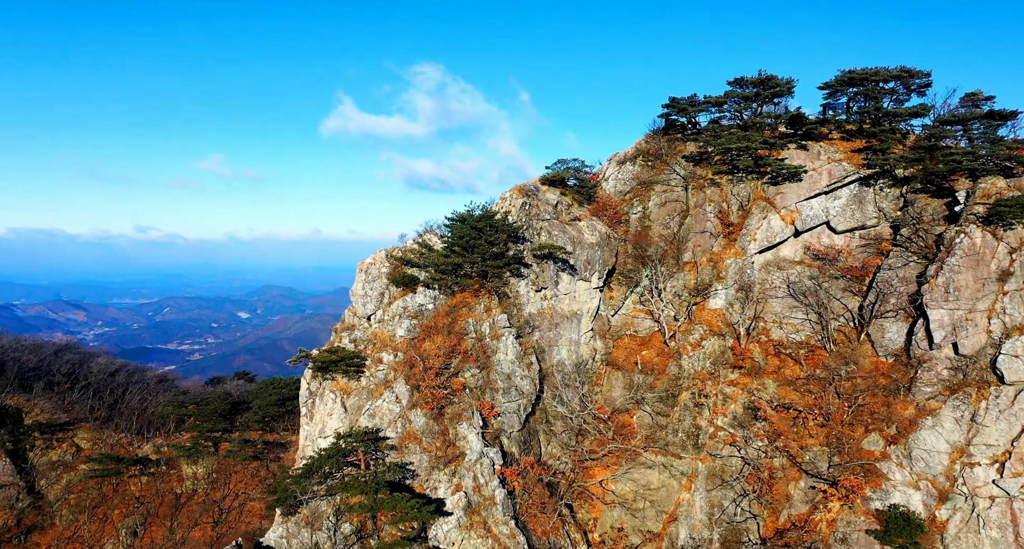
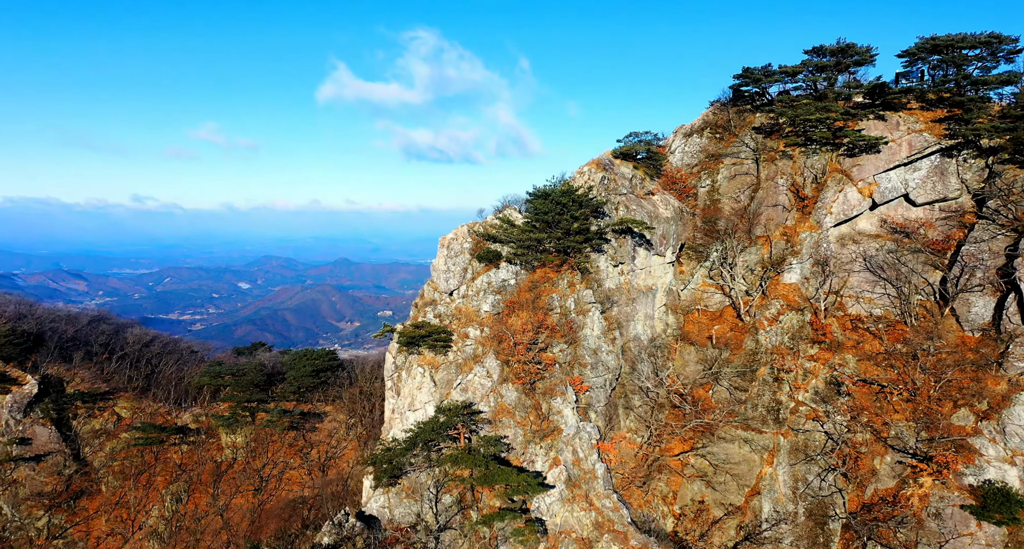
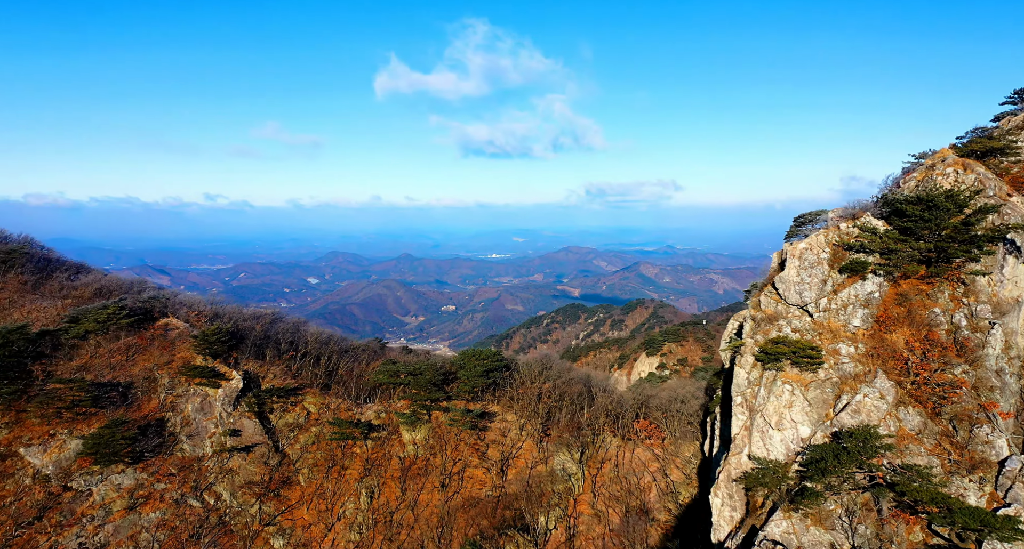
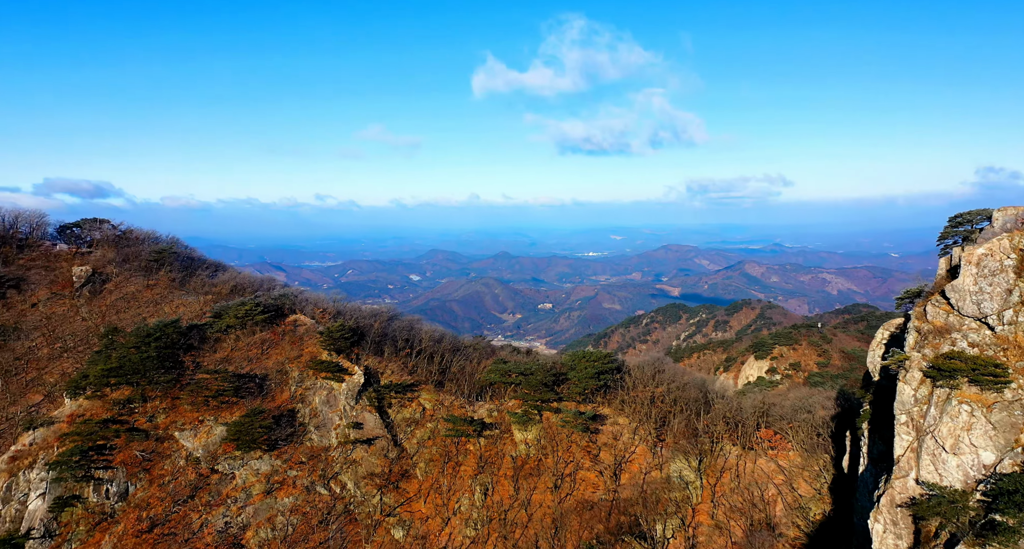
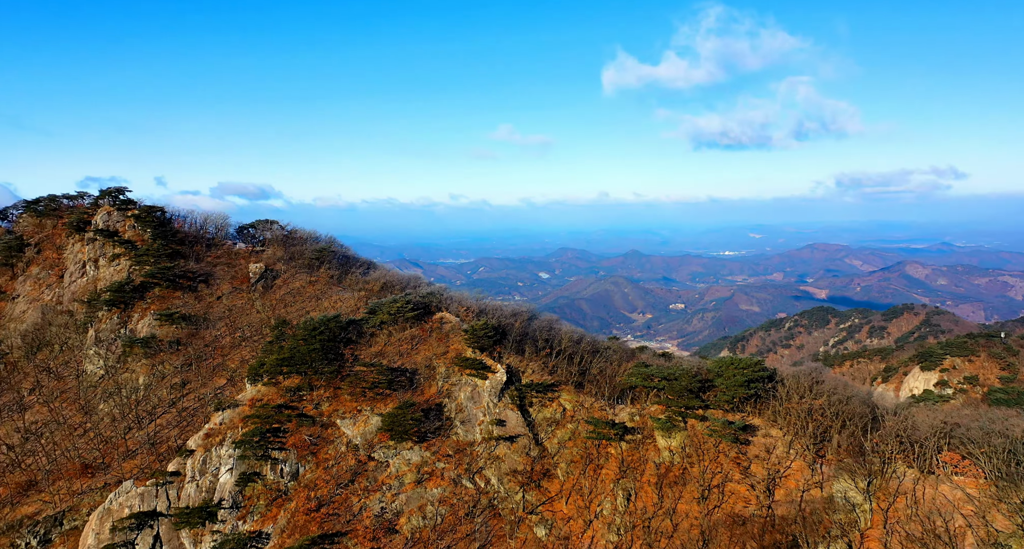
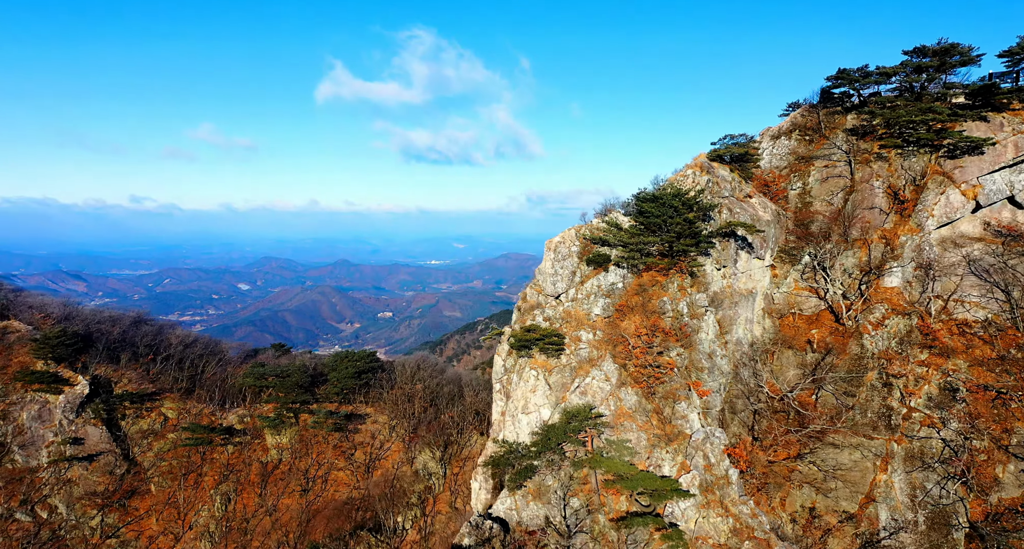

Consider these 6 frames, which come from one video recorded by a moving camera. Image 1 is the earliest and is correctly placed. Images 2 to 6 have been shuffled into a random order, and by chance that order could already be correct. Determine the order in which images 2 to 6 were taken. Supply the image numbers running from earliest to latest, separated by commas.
2, 6, 3, 4, 5
